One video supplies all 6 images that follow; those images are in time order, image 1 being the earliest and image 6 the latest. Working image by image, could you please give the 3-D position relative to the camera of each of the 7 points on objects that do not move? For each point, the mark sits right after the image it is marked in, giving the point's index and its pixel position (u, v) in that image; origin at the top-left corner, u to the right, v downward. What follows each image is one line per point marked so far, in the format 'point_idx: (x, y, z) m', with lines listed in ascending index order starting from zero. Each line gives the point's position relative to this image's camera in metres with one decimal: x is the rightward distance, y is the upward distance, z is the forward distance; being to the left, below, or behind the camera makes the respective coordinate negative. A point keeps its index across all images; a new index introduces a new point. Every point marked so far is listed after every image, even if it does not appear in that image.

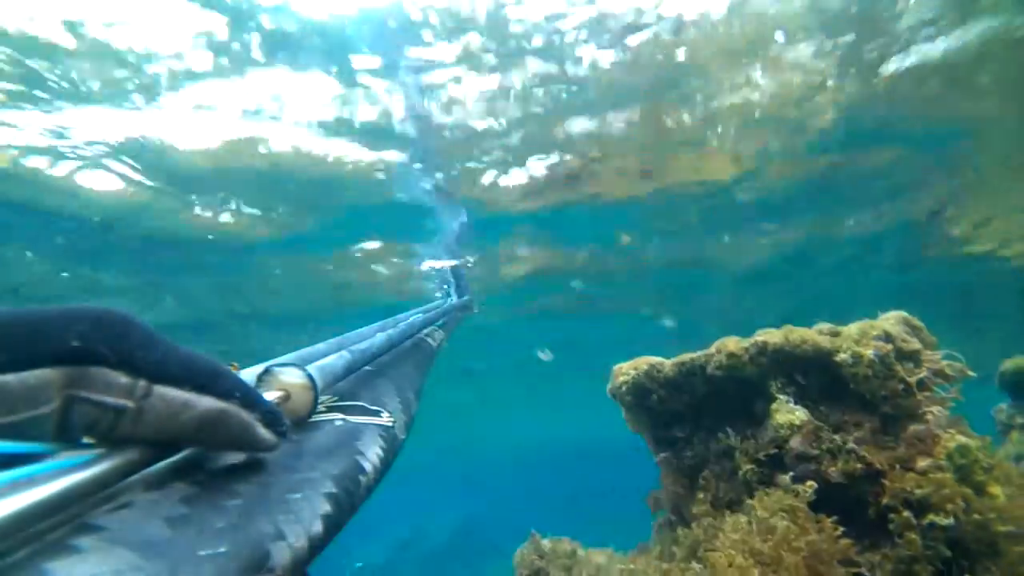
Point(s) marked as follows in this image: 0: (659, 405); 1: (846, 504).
0: (+1.1, -1.0, +6.4) m
1: (+2.2, -1.5, +5.3) m
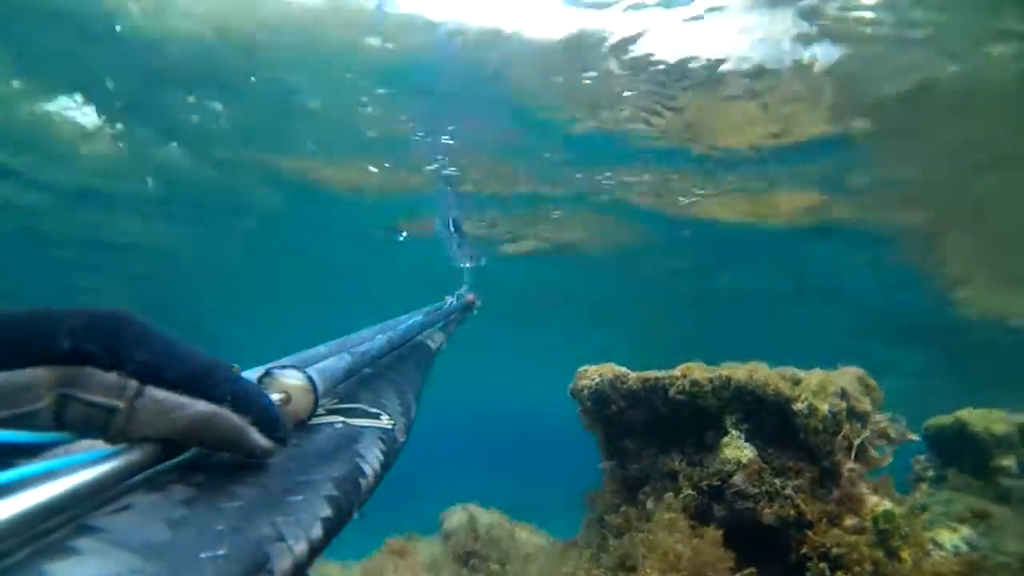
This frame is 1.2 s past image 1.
0: (+0.9, -1.1, +6.6) m
1: (+1.8, -1.8, +5.4) m
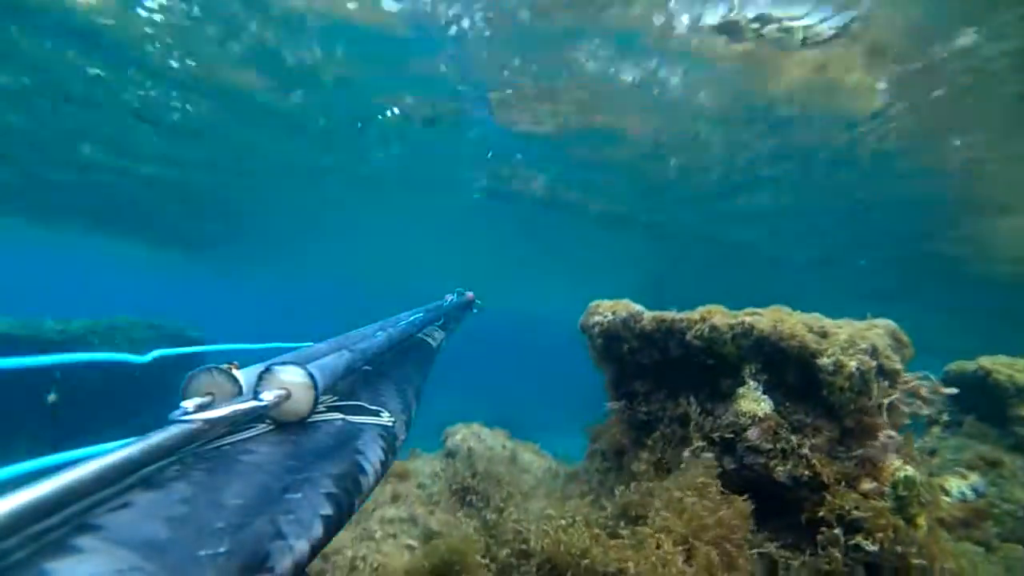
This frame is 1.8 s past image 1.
0: (+1.0, -0.5, +6.3) m
1: (+1.8, -1.4, +5.2) m
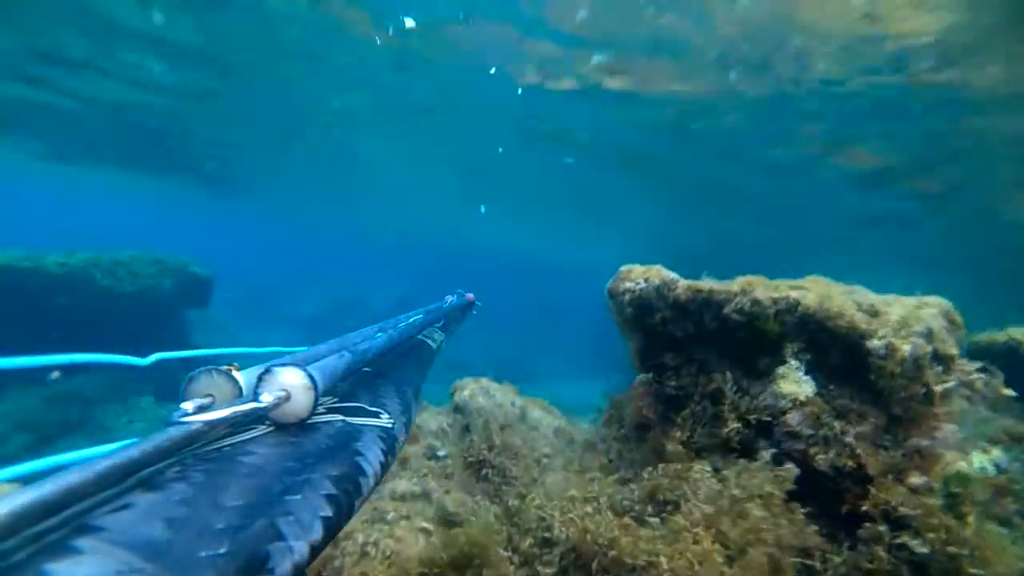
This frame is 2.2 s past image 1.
0: (+1.1, -0.3, +5.9) m
1: (+1.9, -1.3, +4.9) m
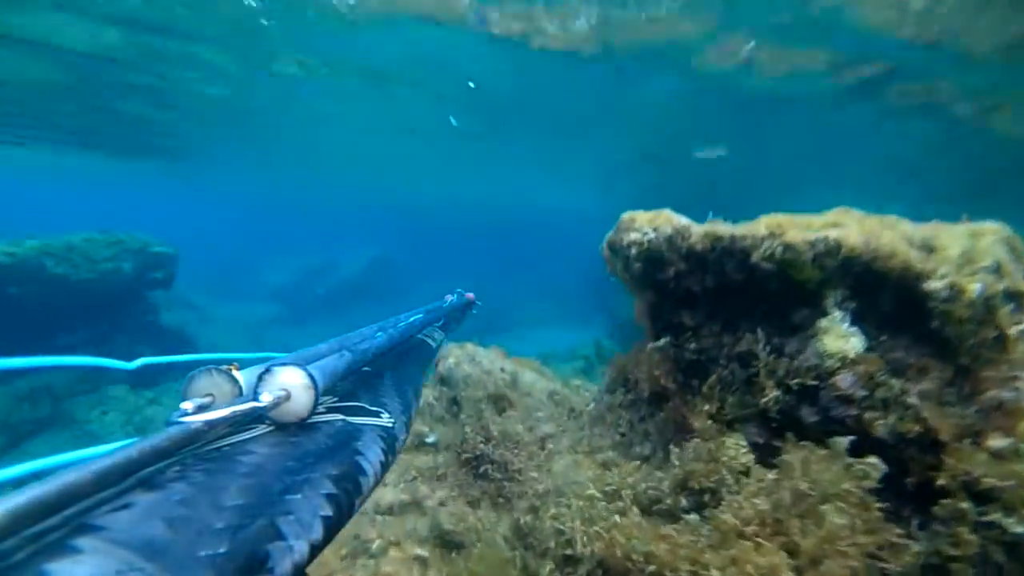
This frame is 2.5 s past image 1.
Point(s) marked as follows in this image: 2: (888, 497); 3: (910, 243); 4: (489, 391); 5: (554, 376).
0: (+1.0, +0.1, +5.2) m
1: (+1.9, -0.9, +4.3) m
2: (+2.0, -1.1, +4.4) m
3: (+2.2, +0.3, +4.6) m
4: (-0.3, -1.1, +8.6) m
5: (+0.5, -1.1, +9.7) m
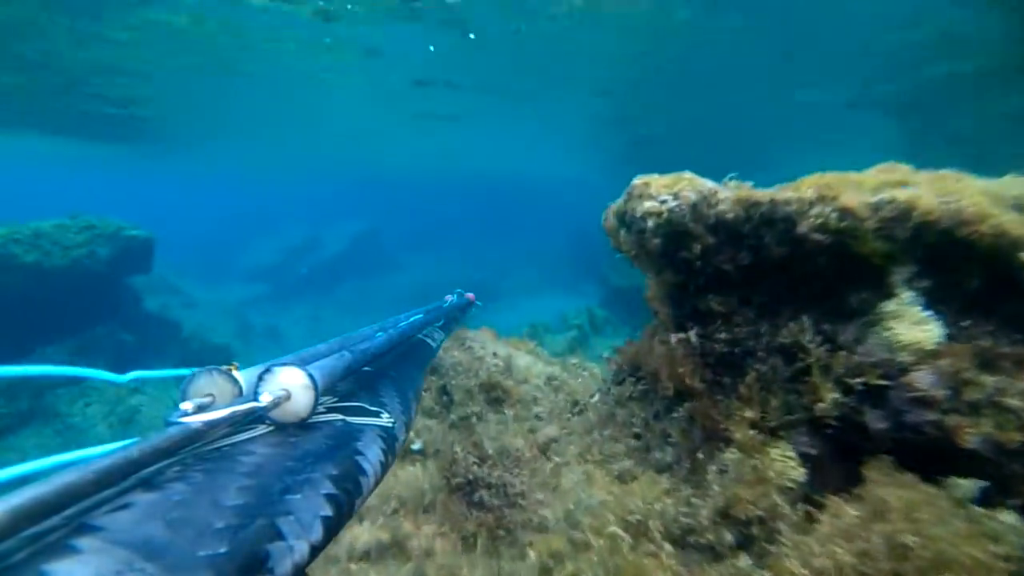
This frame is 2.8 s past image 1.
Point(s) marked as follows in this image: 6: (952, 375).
0: (+1.0, +0.2, +4.4) m
1: (+1.9, -0.8, +3.5) m
2: (+2.0, -1.0, +3.7) m
3: (+2.2, +0.5, +3.8) m
4: (-0.3, -0.9, +7.8) m
5: (+0.4, -0.8, +9.0) m
6: (+1.9, -0.4, +3.6) m
